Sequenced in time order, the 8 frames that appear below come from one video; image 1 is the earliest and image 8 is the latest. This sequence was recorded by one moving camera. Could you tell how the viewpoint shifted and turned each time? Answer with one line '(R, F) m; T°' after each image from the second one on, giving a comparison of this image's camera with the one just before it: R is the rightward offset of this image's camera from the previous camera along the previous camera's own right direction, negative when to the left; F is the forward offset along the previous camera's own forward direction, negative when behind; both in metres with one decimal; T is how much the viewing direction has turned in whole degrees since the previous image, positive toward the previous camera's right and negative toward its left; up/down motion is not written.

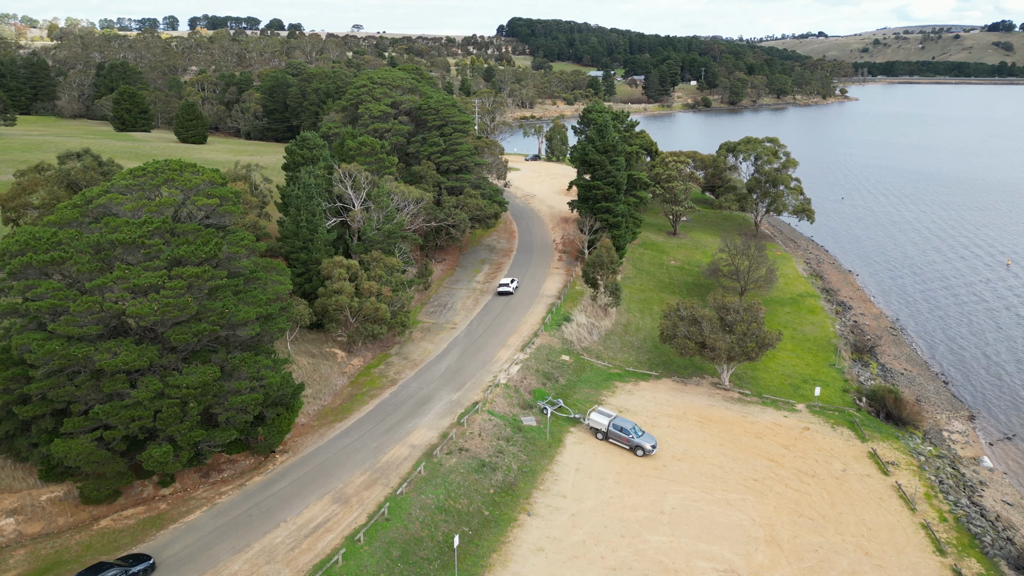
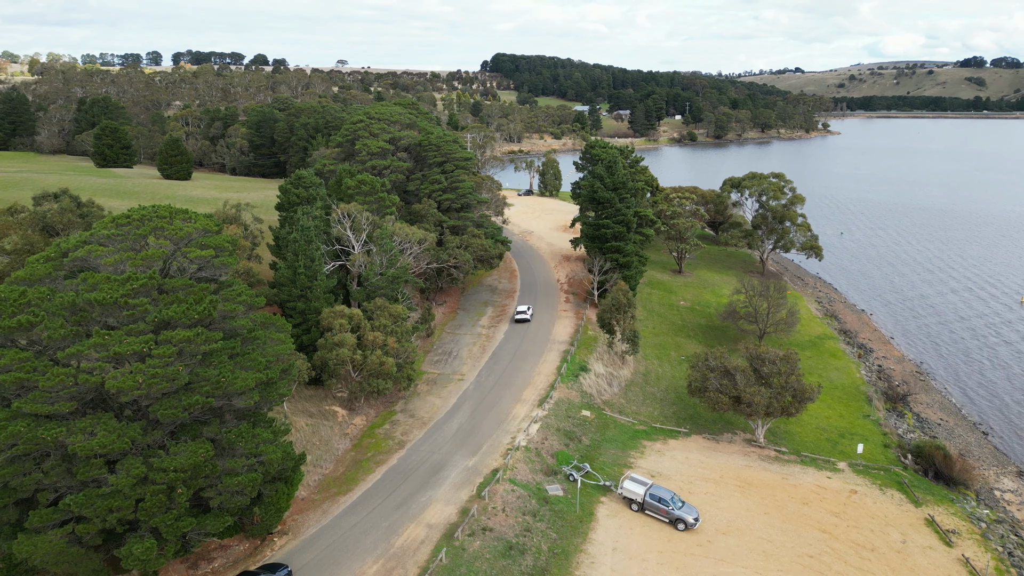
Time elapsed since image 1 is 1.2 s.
(-1.4, +2.6) m; +1°
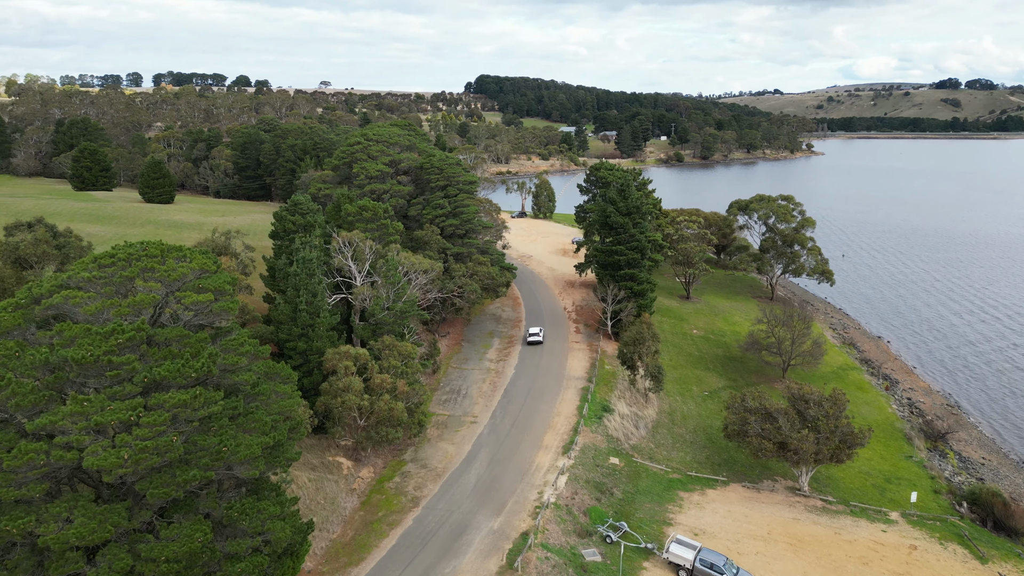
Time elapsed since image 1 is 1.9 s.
(-1.5, +2.7) m; +1°
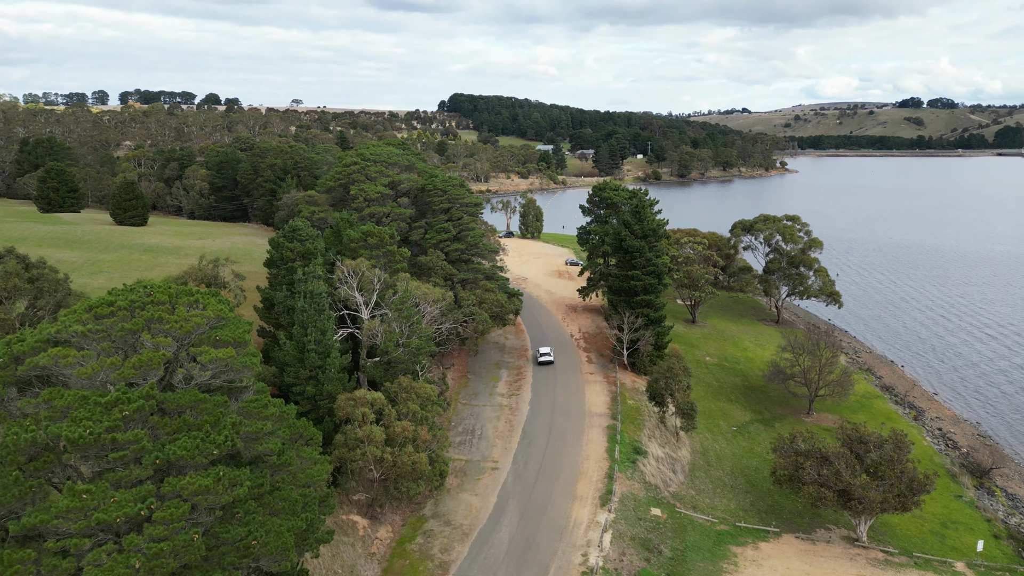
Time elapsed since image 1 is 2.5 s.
(-2.1, +2.7) m; +2°
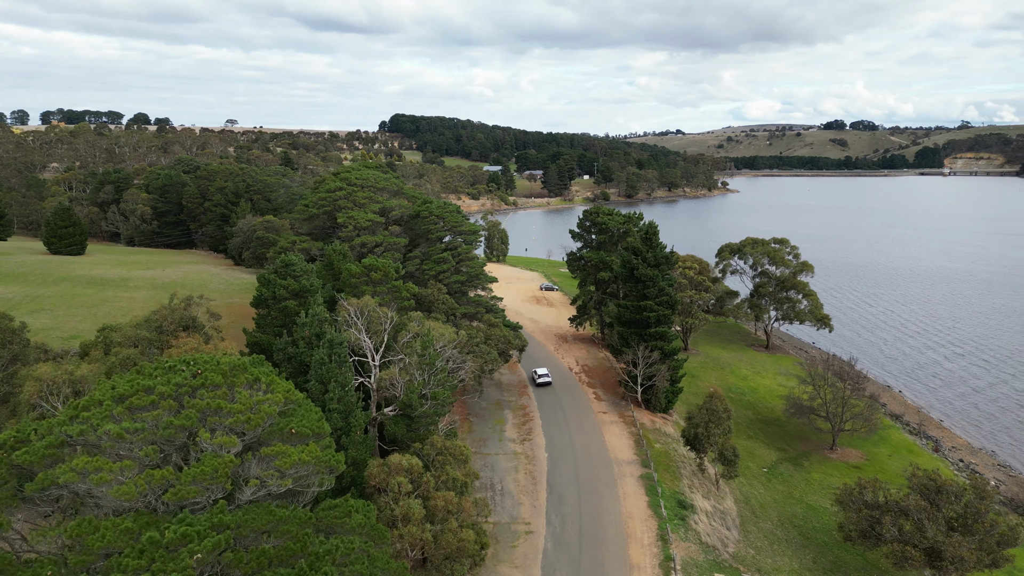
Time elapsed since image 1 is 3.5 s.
(-3.4, +3.2) m; +5°
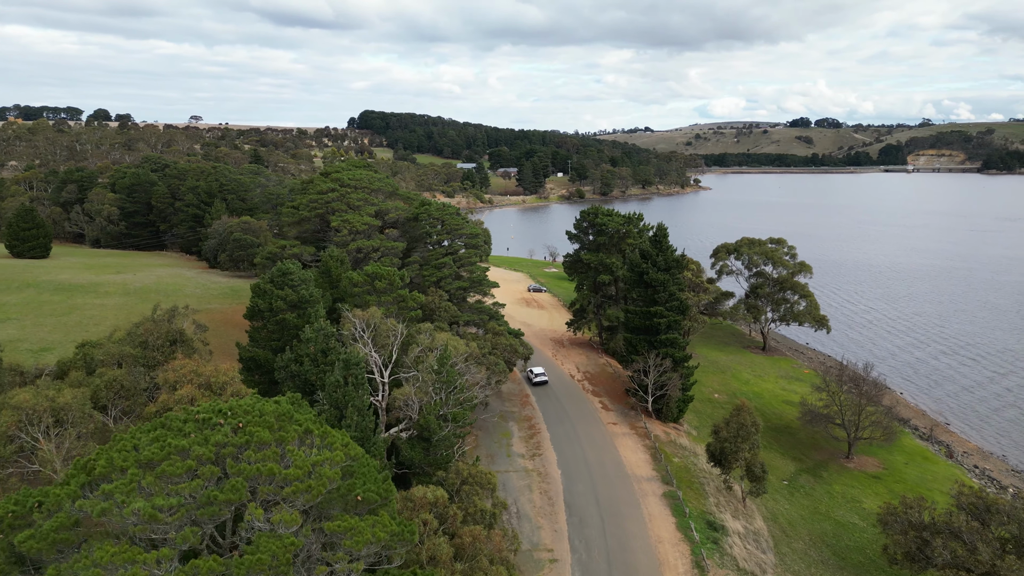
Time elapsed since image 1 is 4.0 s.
(-1.7, +1.9) m; +2°
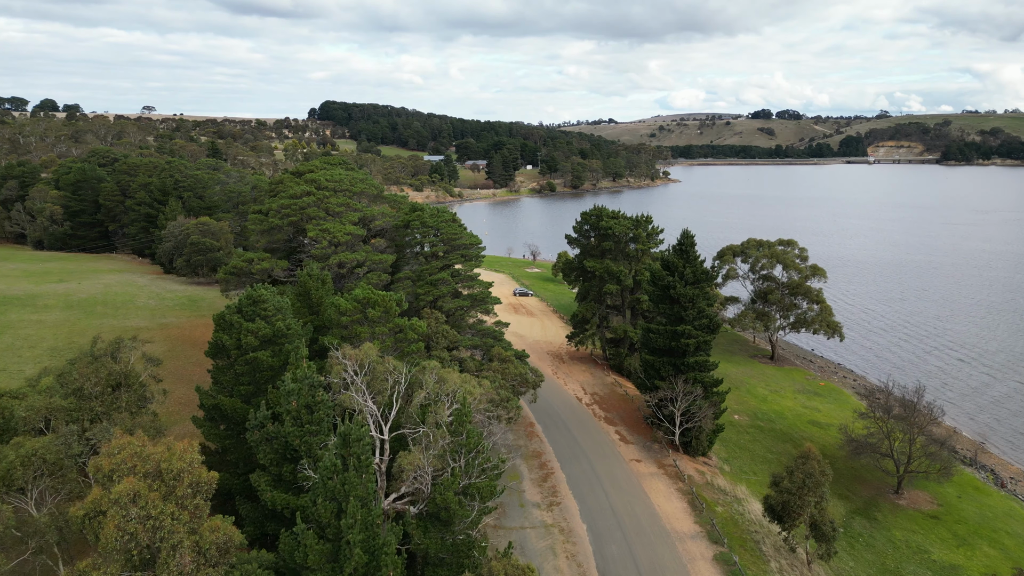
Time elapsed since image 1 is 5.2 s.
(-1.9, +5.0) m; +3°
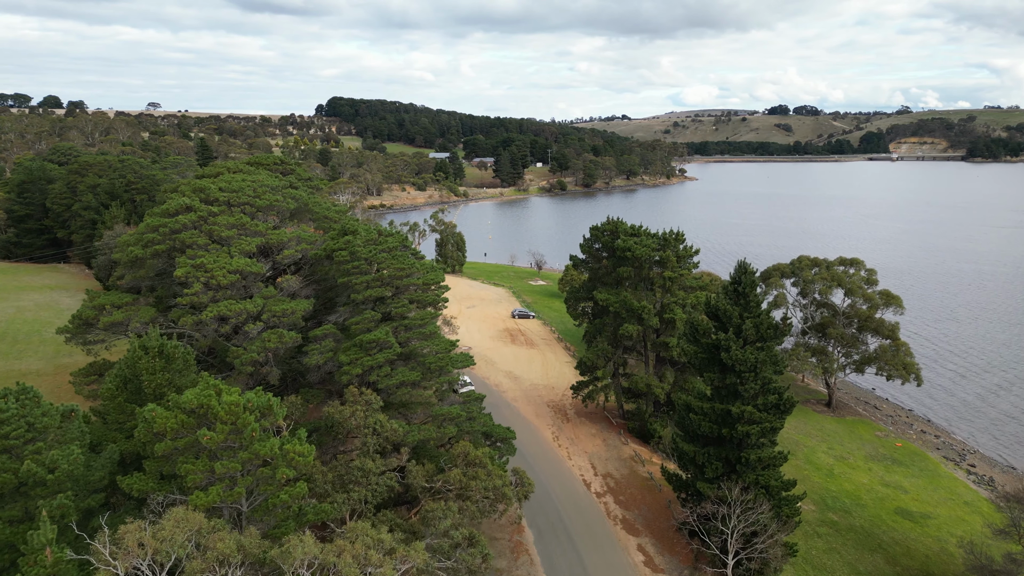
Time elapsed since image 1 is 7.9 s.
(+1.1, +10.5) m; -1°
